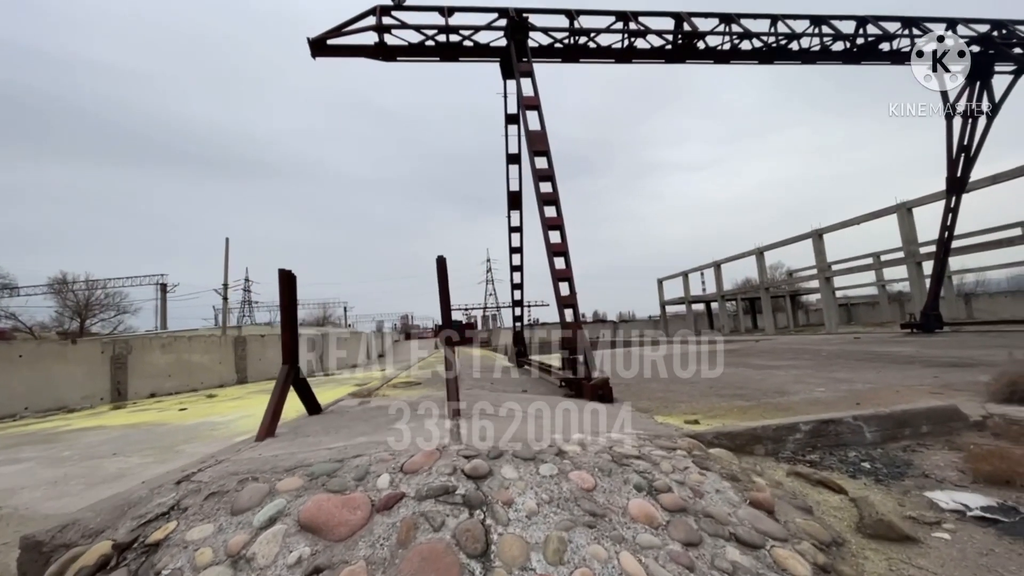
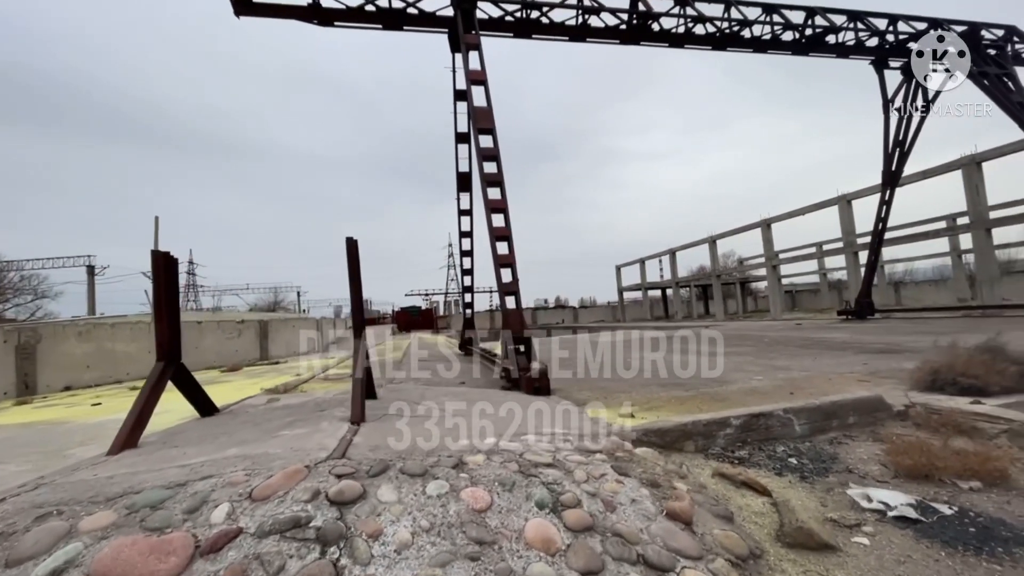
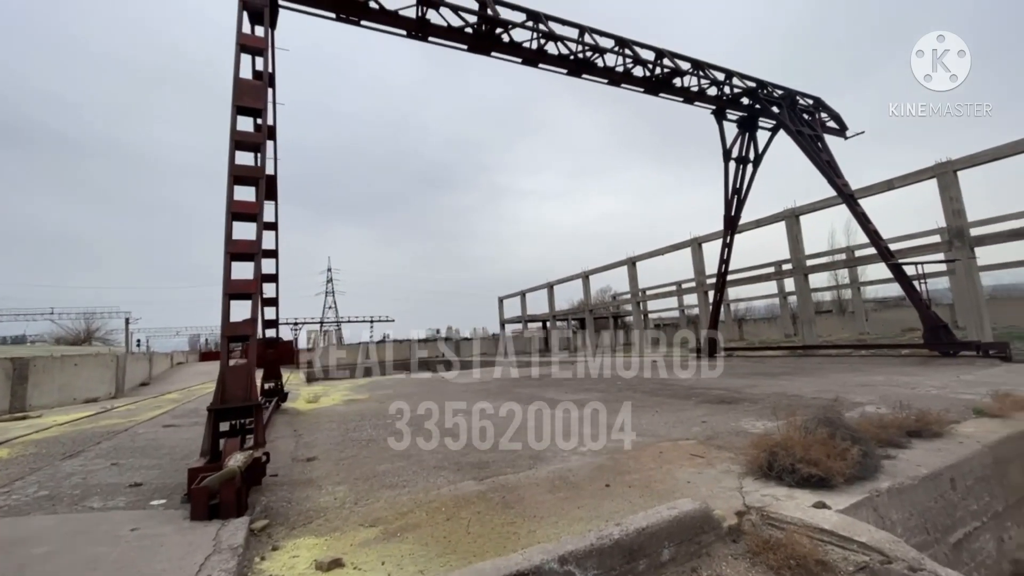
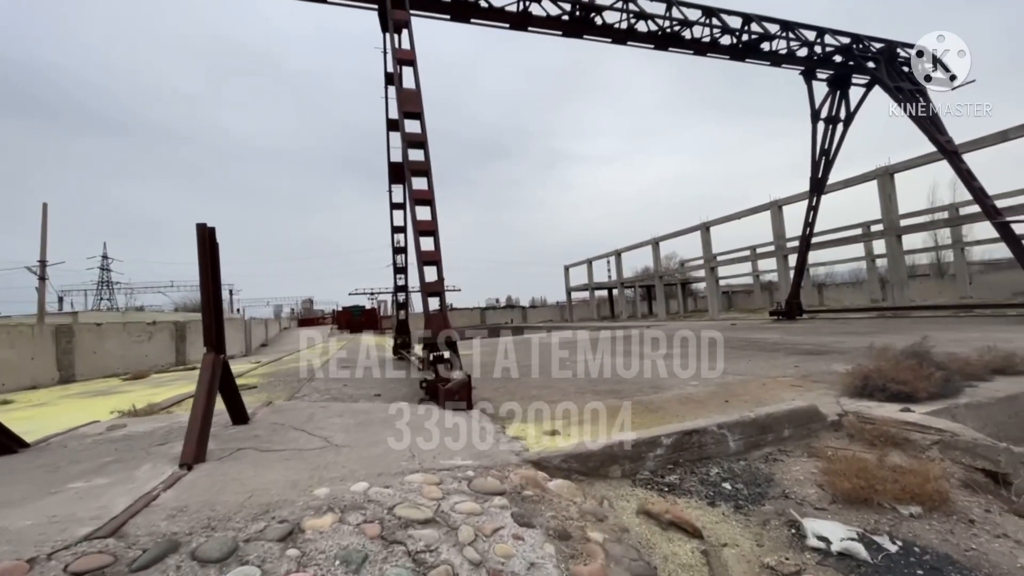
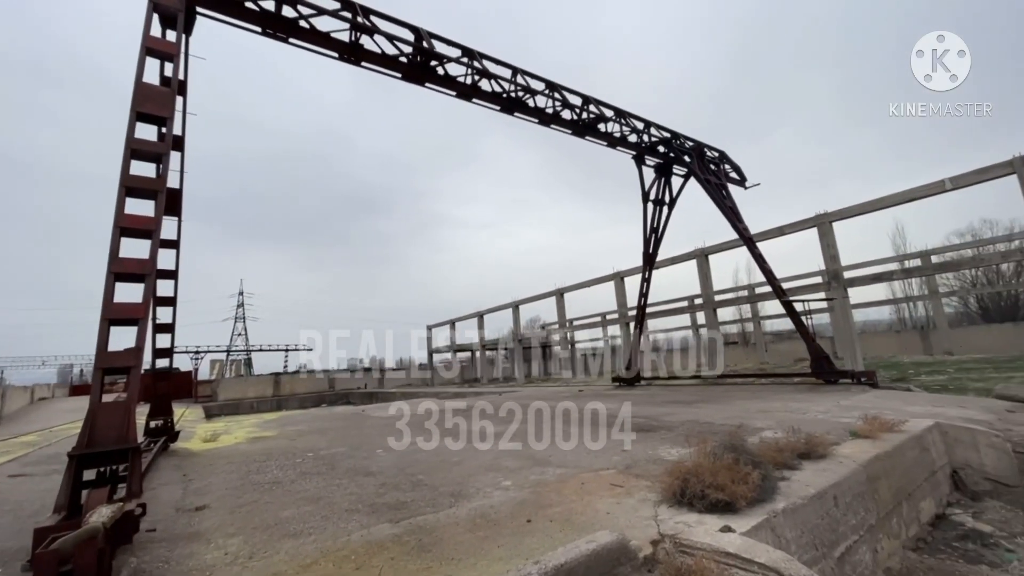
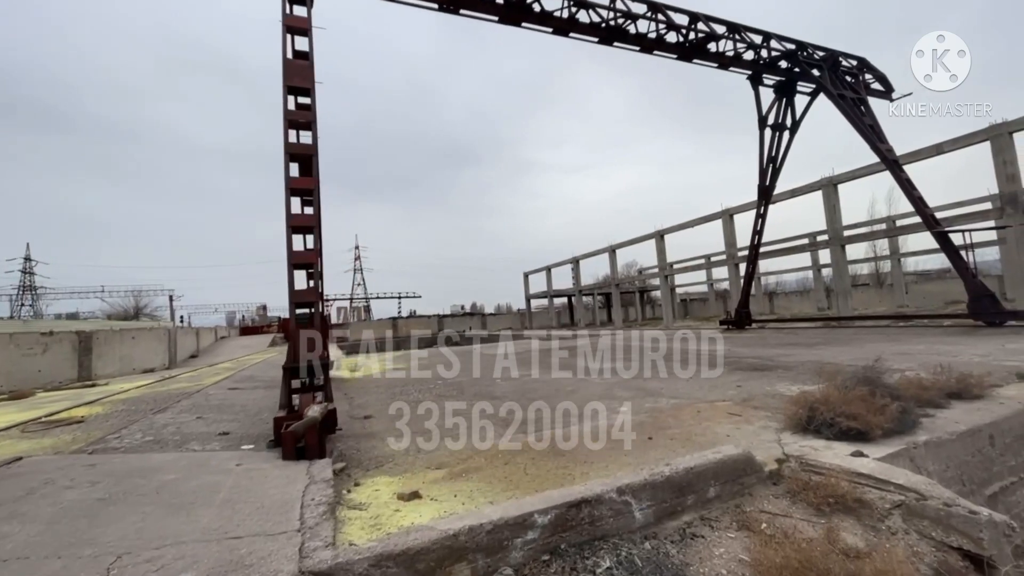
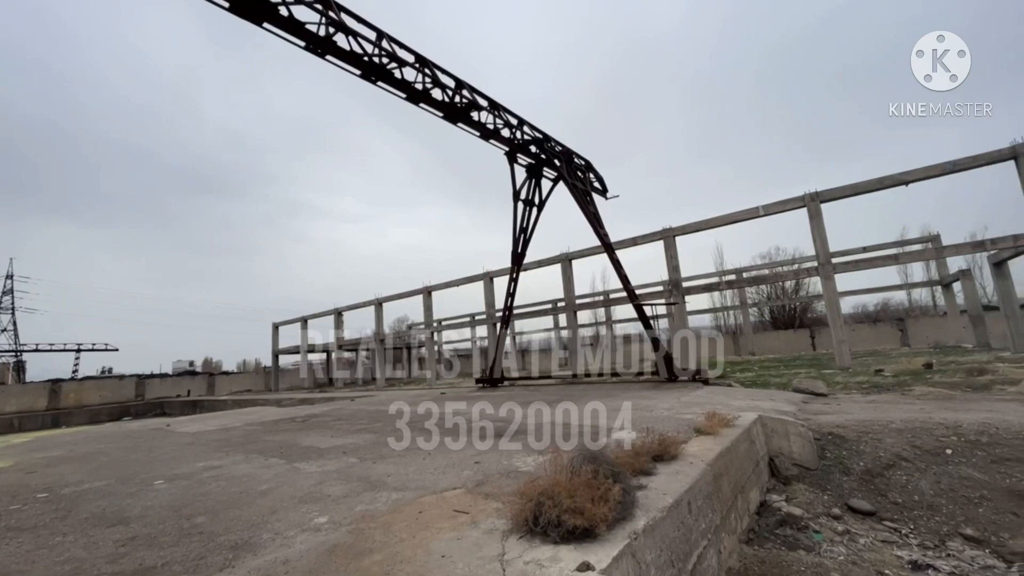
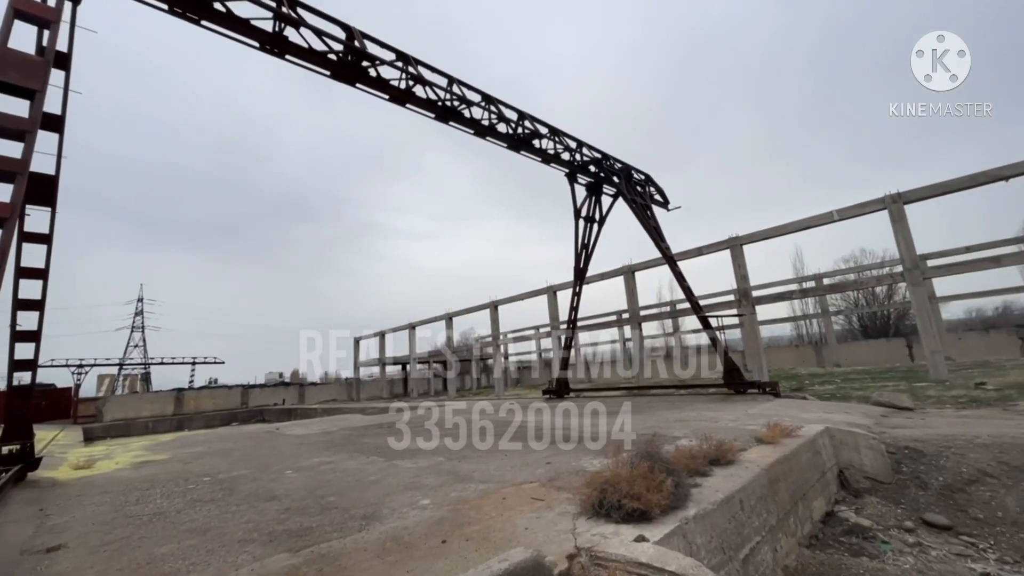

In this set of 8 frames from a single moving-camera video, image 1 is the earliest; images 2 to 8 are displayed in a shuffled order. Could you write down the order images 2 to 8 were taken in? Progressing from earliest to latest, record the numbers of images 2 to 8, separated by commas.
2, 4, 6, 3, 5, 8, 7
